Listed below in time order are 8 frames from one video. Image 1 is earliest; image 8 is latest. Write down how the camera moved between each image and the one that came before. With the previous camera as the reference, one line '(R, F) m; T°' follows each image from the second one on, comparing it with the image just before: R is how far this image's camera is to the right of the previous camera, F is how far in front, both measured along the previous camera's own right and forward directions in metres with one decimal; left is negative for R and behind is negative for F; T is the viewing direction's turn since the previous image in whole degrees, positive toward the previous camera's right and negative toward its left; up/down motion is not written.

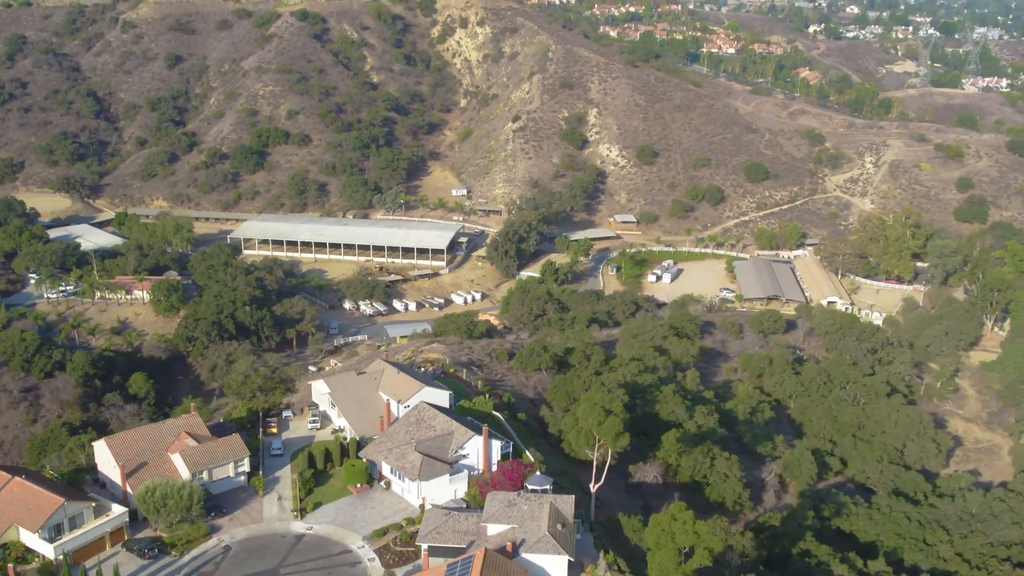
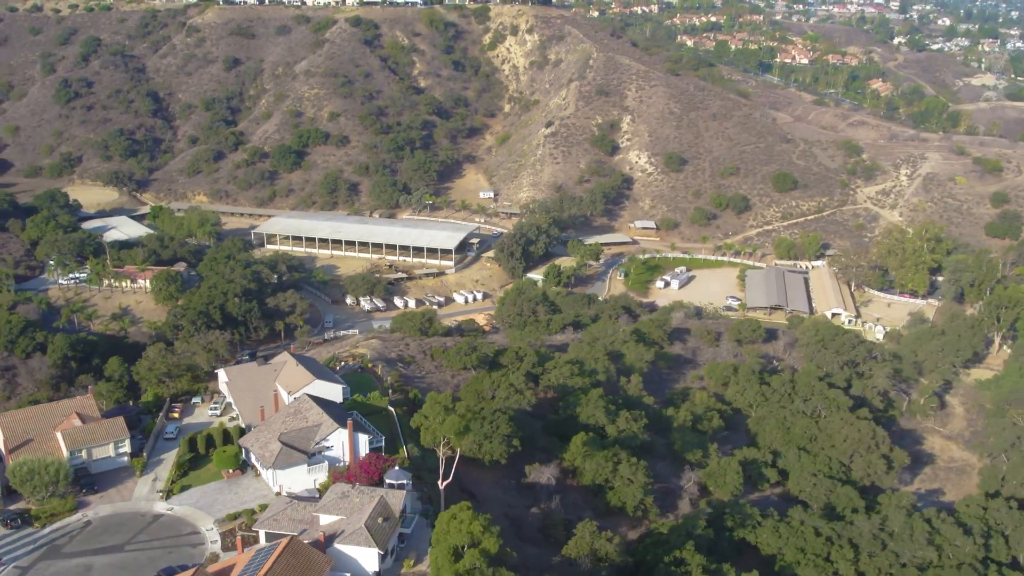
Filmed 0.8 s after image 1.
(+5.9, +0.3) m; -6°
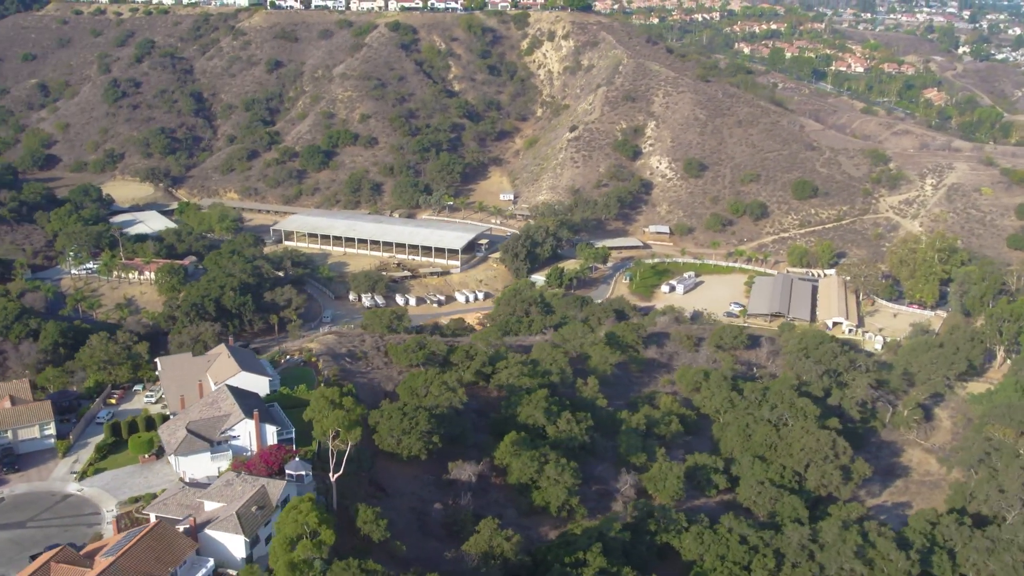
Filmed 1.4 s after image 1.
(+4.3, +0.2) m; -5°
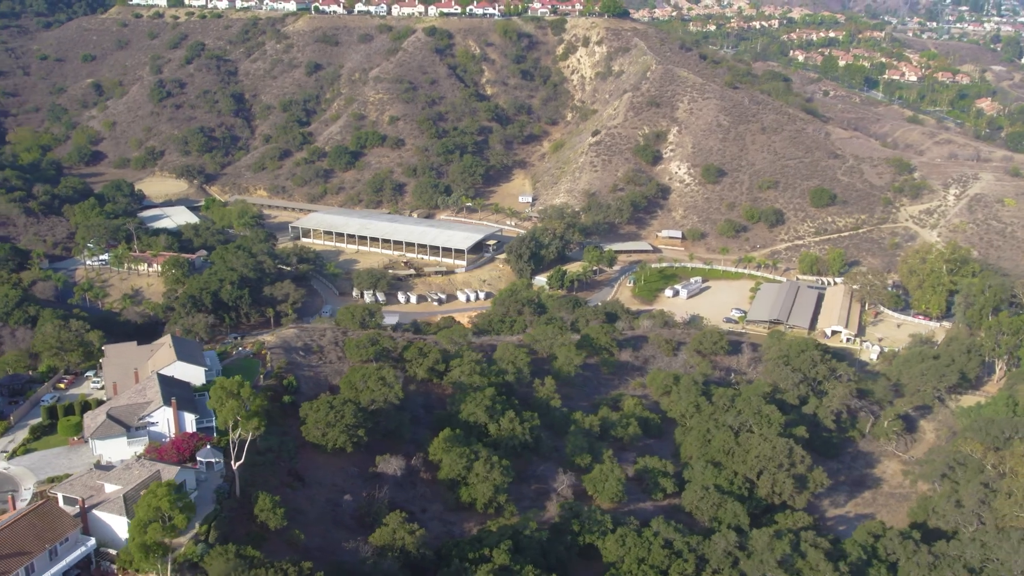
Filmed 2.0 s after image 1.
(+4.1, +0.1) m; -4°
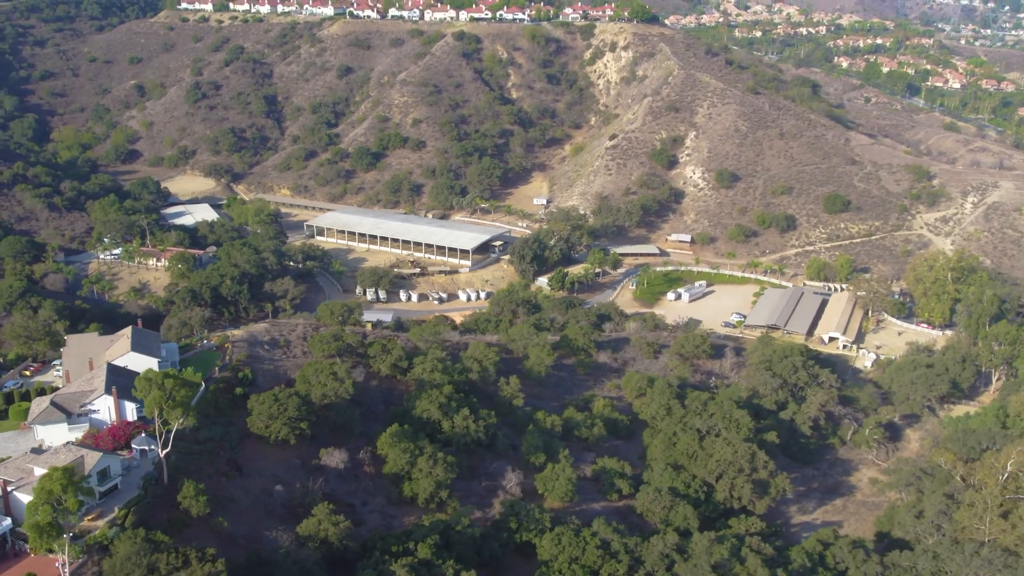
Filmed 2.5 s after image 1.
(+3.3, +0.1) m; -3°
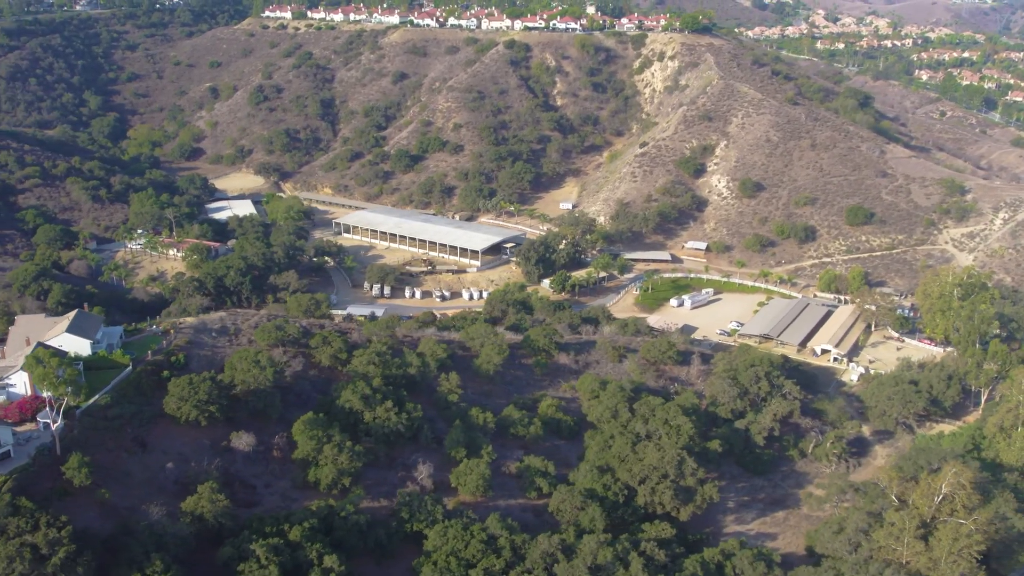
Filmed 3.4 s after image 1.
(+5.8, +0.1) m; -6°
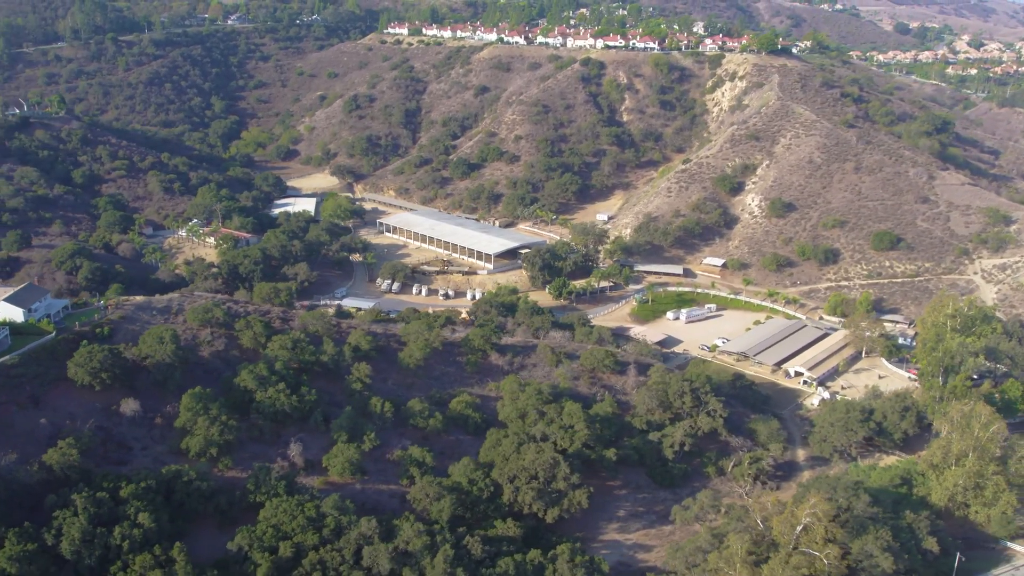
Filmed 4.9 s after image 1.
(+9.2, 0.0) m; -10°
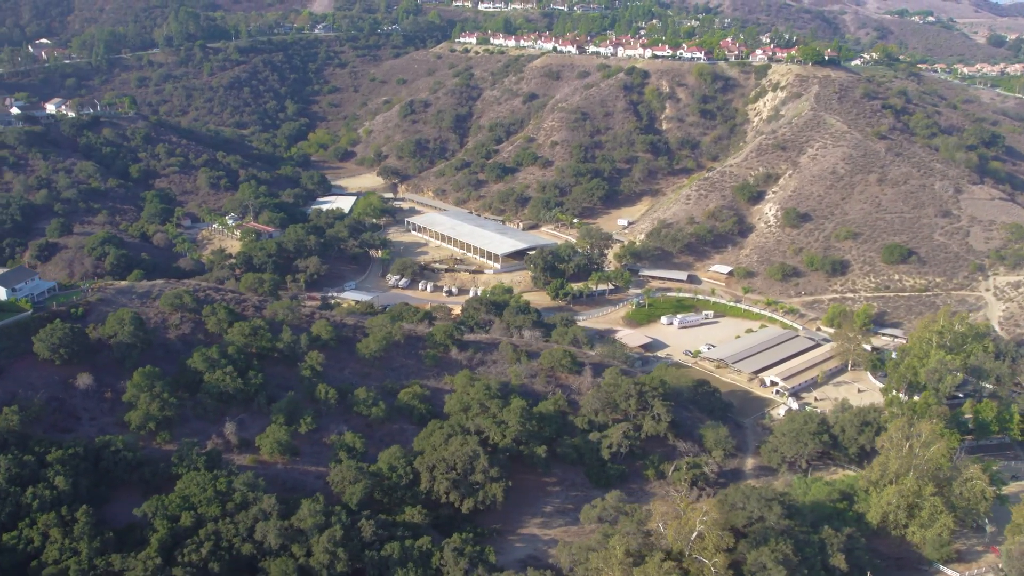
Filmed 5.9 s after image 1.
(+5.9, -0.6) m; -6°
